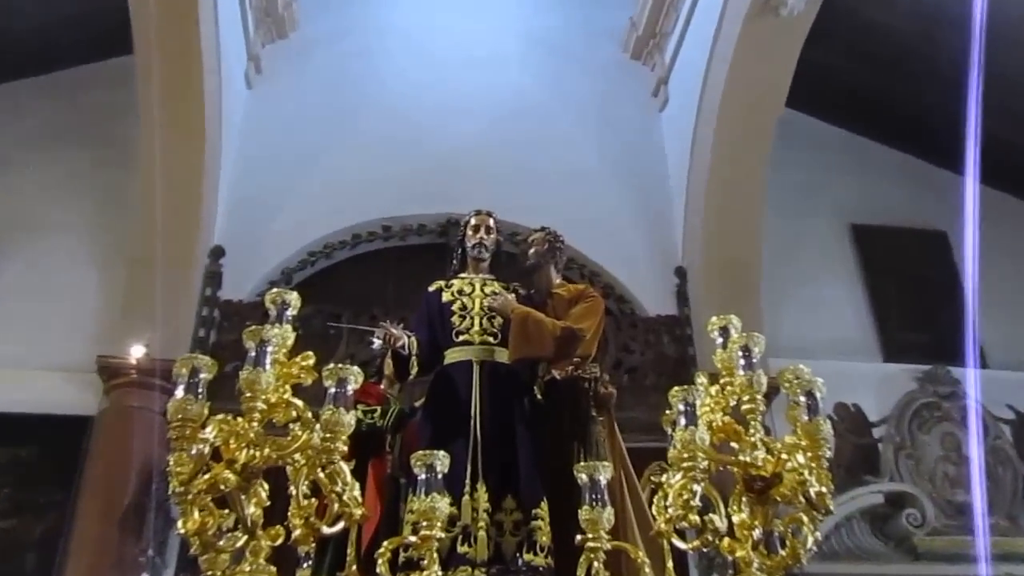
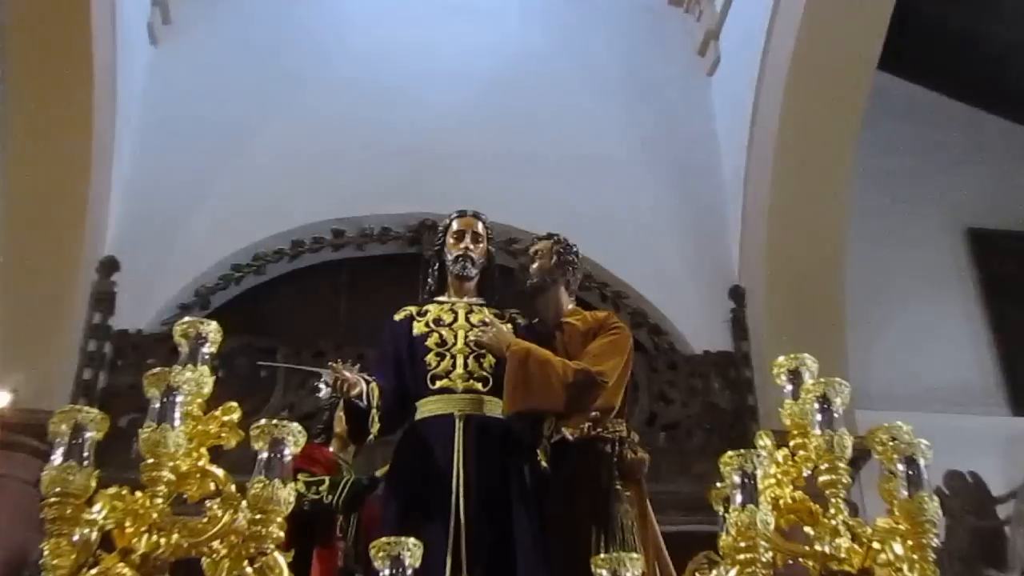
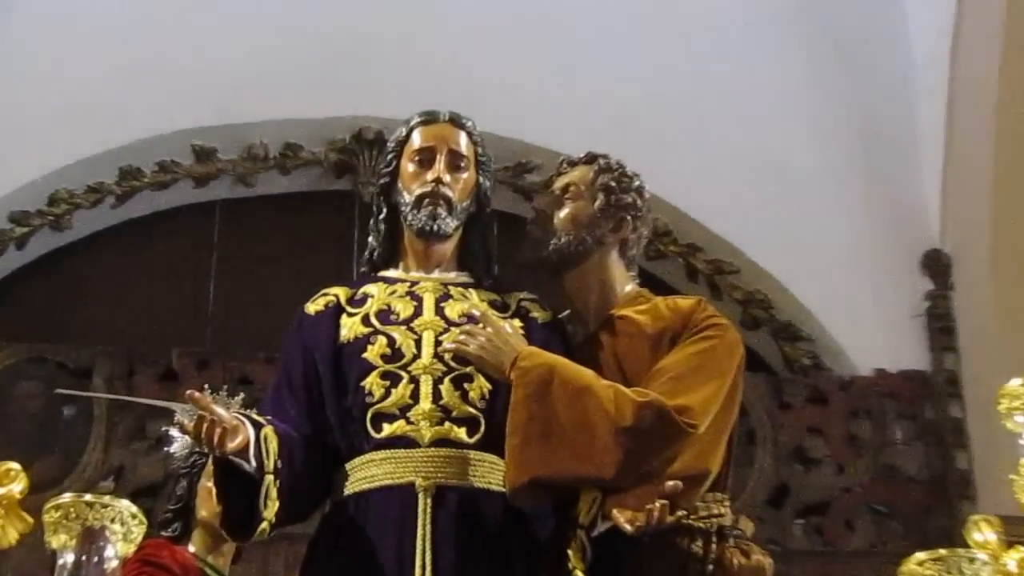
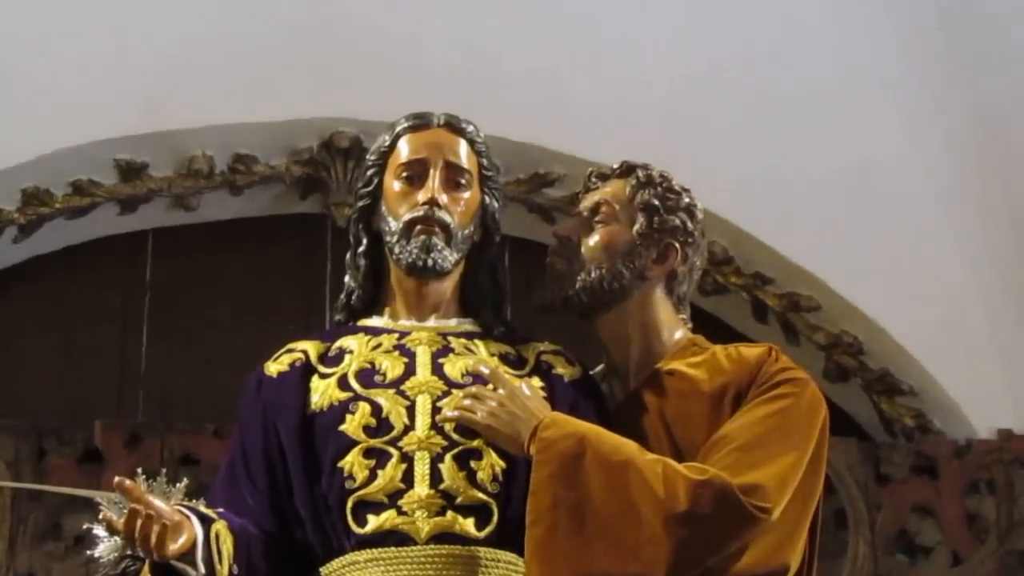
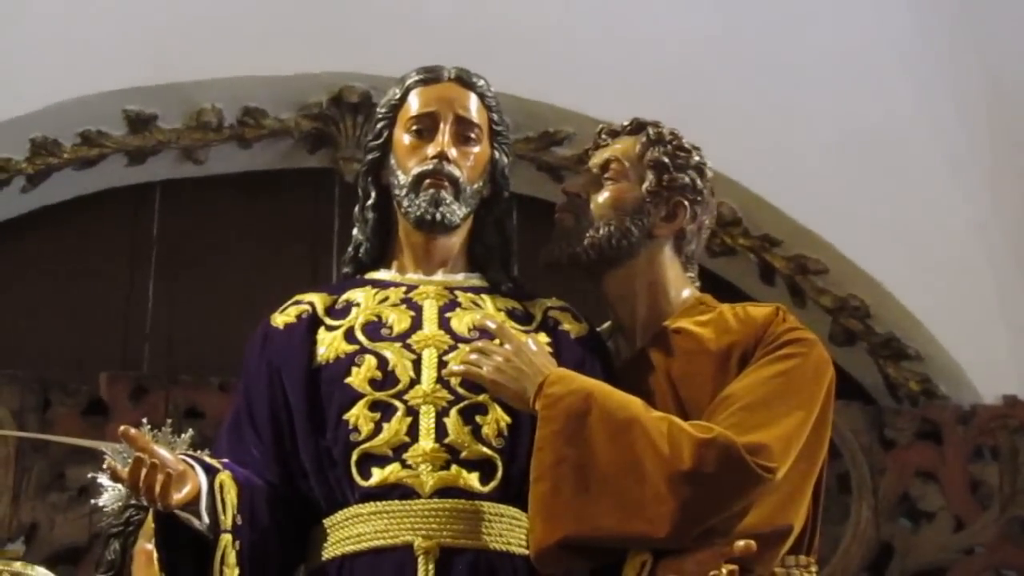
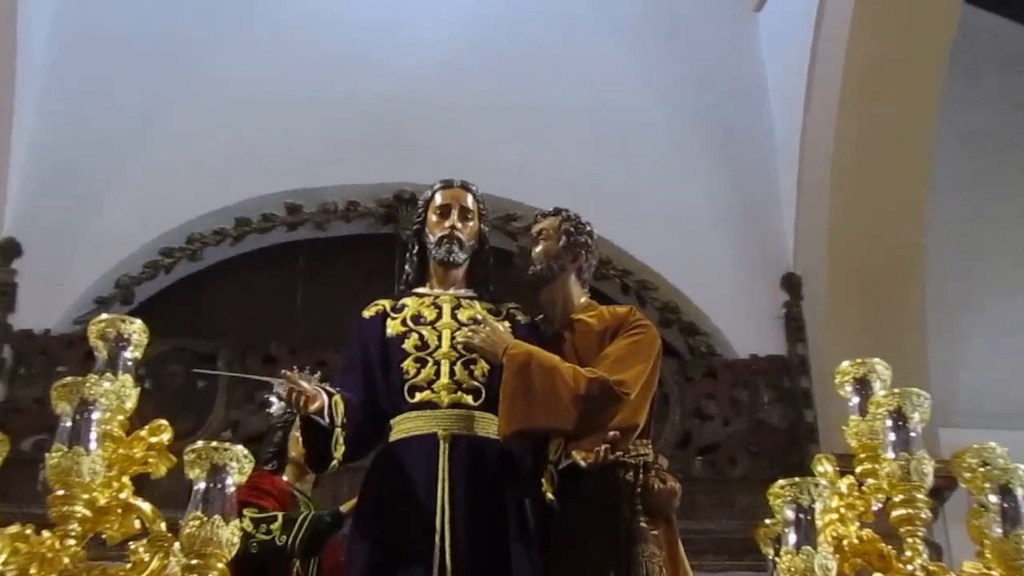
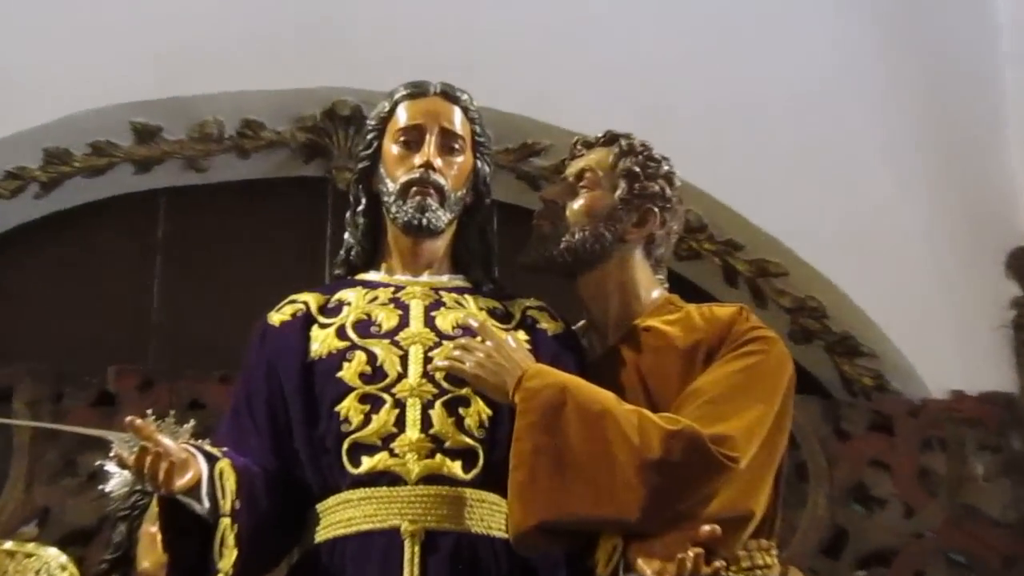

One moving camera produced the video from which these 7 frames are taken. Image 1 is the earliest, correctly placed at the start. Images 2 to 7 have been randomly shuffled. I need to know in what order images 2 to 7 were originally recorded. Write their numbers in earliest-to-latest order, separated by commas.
2, 6, 3, 7, 5, 4
